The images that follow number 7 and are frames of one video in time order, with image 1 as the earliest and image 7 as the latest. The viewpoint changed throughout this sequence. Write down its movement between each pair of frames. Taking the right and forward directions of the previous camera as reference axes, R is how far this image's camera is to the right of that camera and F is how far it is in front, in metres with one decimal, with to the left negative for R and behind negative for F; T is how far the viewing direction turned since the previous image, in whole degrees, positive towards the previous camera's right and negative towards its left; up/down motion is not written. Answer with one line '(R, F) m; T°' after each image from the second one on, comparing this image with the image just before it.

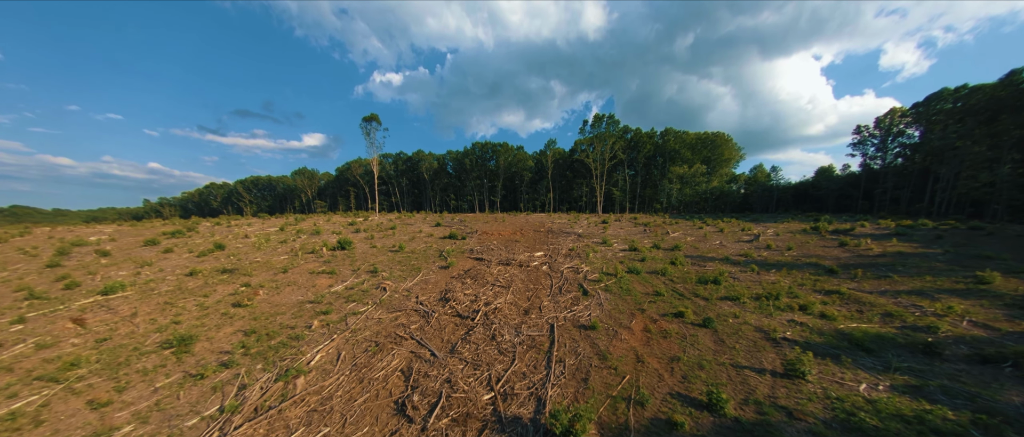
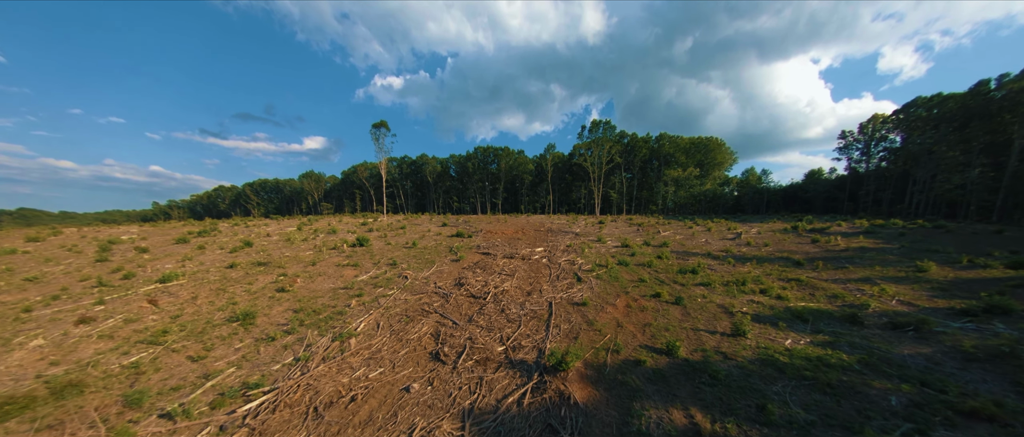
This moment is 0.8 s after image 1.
(-0.2, -1.8) m; 0°
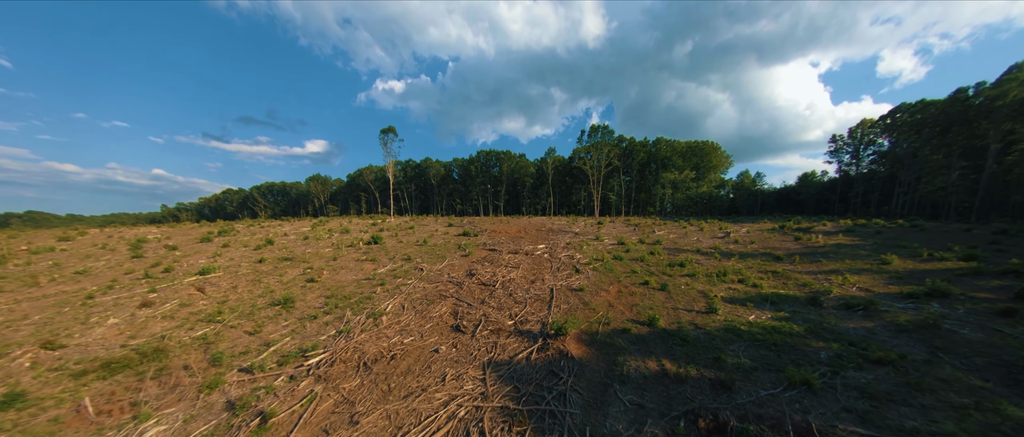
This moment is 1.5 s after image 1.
(-0.2, -1.4) m; 0°
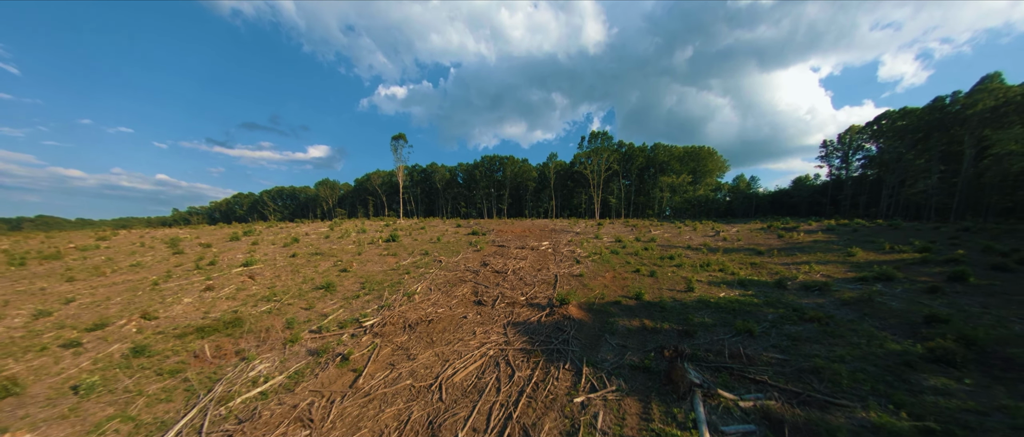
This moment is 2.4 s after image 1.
(-0.4, -1.9) m; 0°
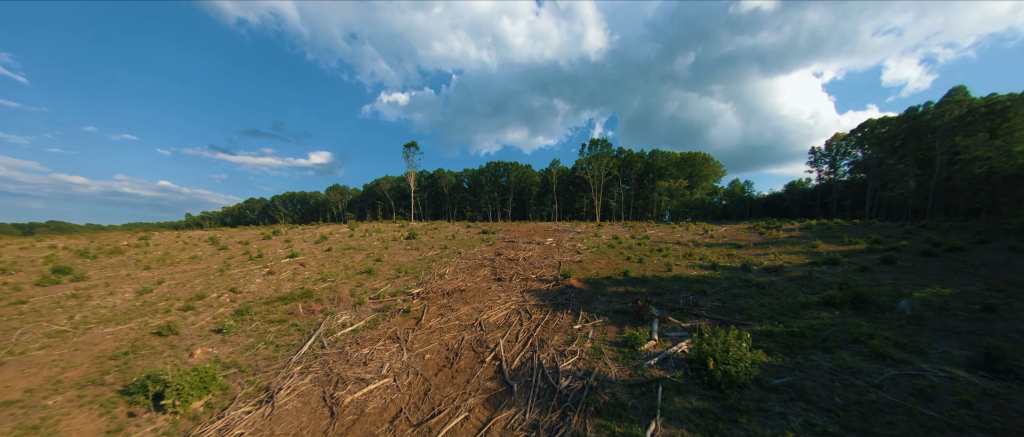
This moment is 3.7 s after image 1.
(-0.5, -2.6) m; 0°
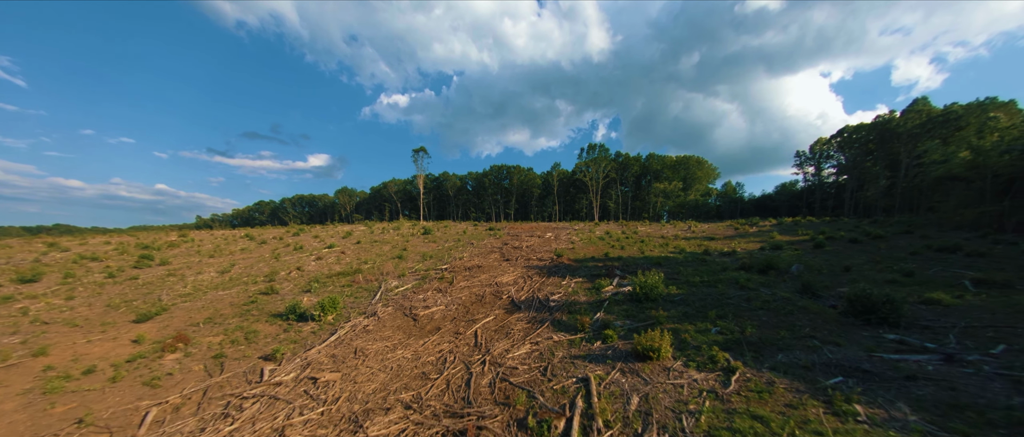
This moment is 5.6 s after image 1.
(-0.2, -3.5) m; 0°
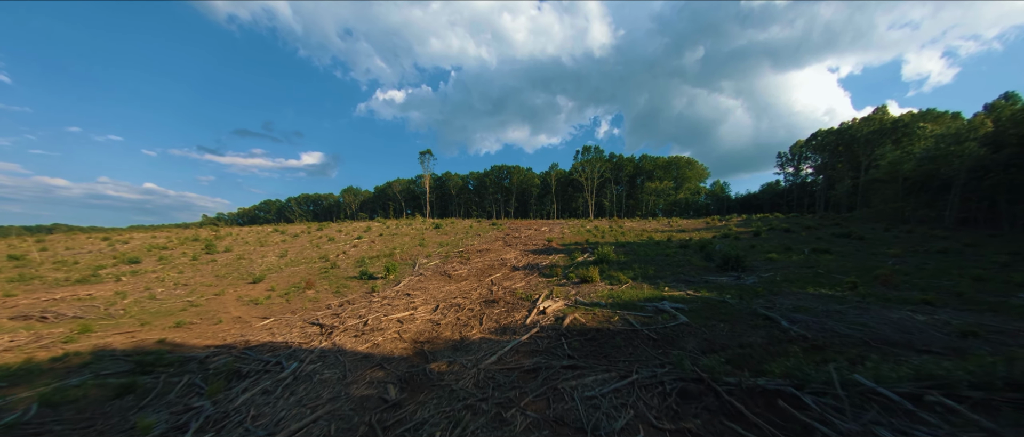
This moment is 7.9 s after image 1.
(-0.1, -4.3) m; 0°
